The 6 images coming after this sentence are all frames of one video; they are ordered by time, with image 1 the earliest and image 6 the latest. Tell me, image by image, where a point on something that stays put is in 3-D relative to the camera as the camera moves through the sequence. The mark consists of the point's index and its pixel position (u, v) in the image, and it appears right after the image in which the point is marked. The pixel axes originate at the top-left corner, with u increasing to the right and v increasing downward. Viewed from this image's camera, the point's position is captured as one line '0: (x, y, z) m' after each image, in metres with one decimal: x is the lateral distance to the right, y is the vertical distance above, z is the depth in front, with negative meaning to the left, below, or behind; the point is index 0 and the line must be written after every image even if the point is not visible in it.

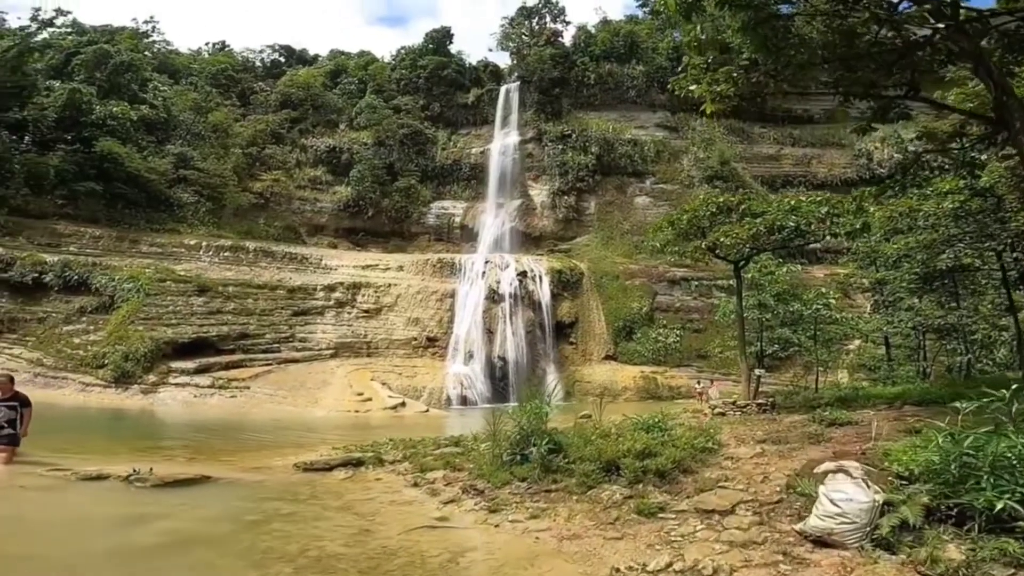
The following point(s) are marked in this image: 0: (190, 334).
0: (-7.8, -1.1, +18.1) m
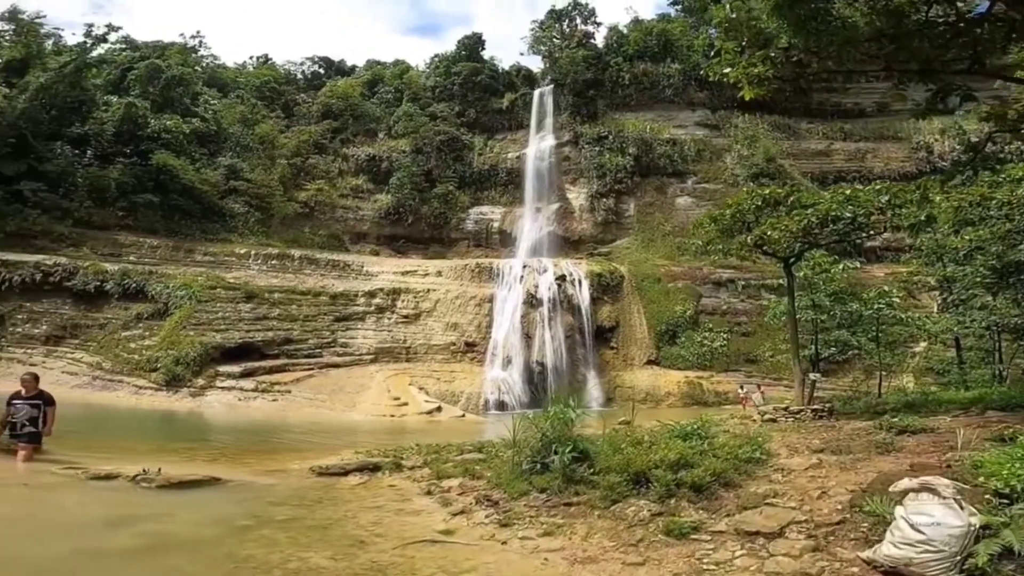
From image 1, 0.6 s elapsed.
0: (-6.9, -1.3, +18.2) m
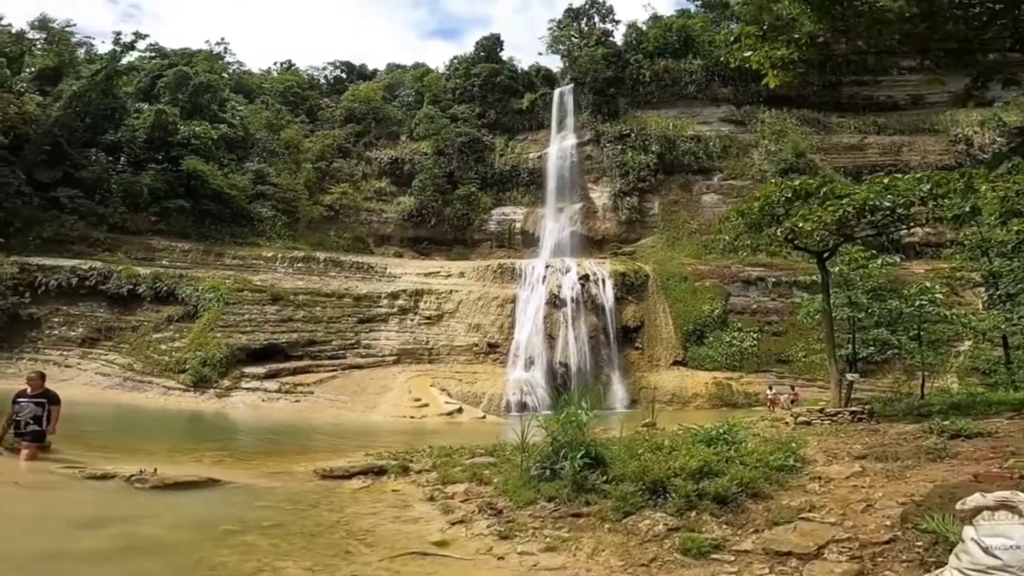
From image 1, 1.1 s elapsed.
0: (-6.3, -1.3, +18.1) m
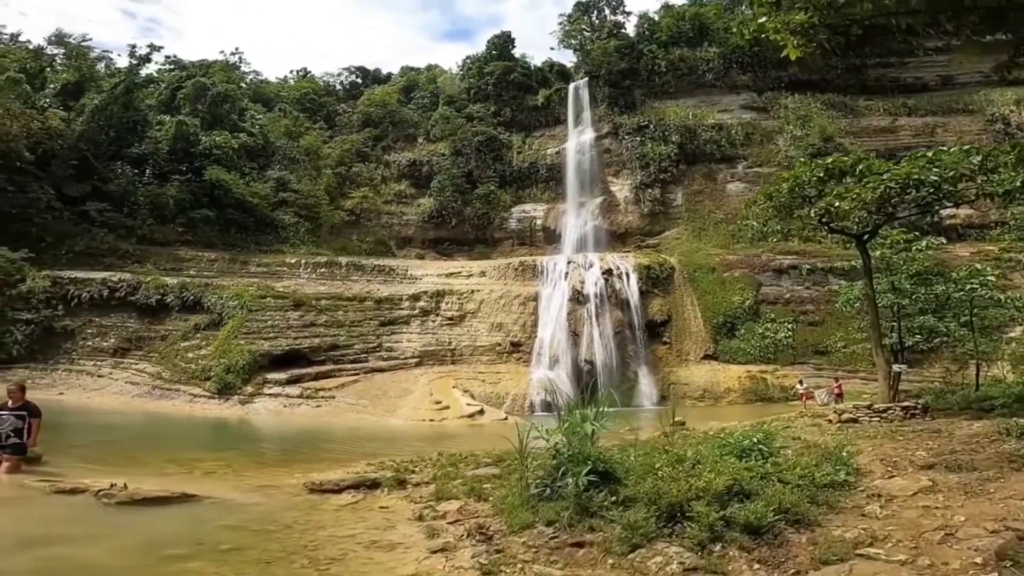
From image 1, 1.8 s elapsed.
0: (-5.8, -1.5, +17.9) m
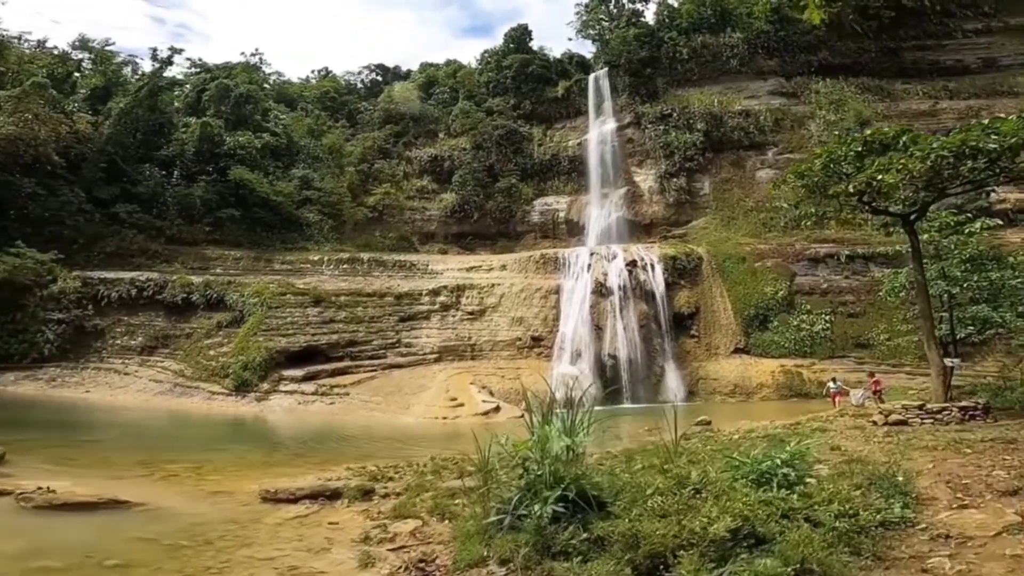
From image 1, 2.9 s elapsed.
0: (-5.3, -1.3, +17.6) m
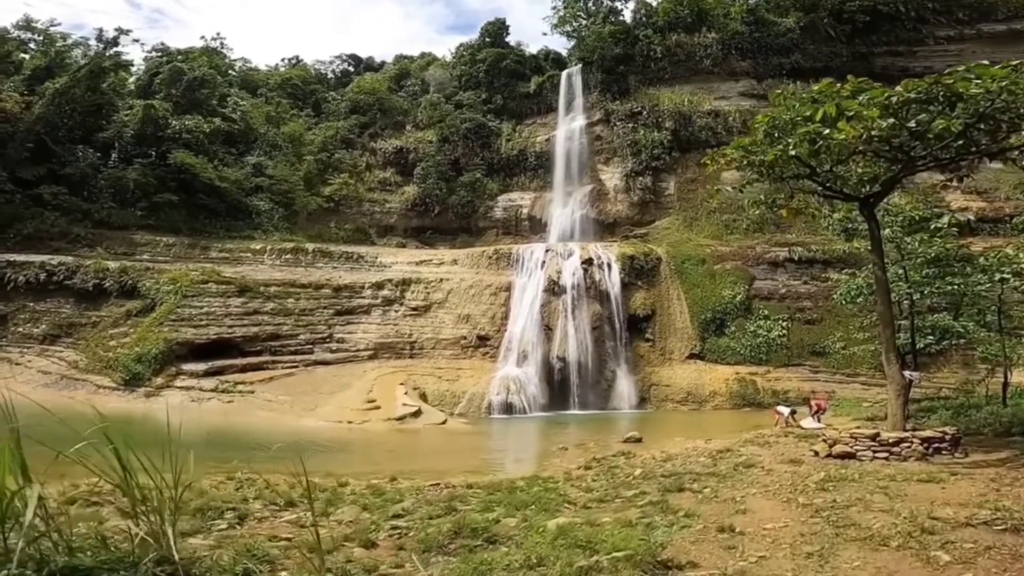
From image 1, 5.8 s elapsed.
0: (-6.6, -1.0, +16.2) m
